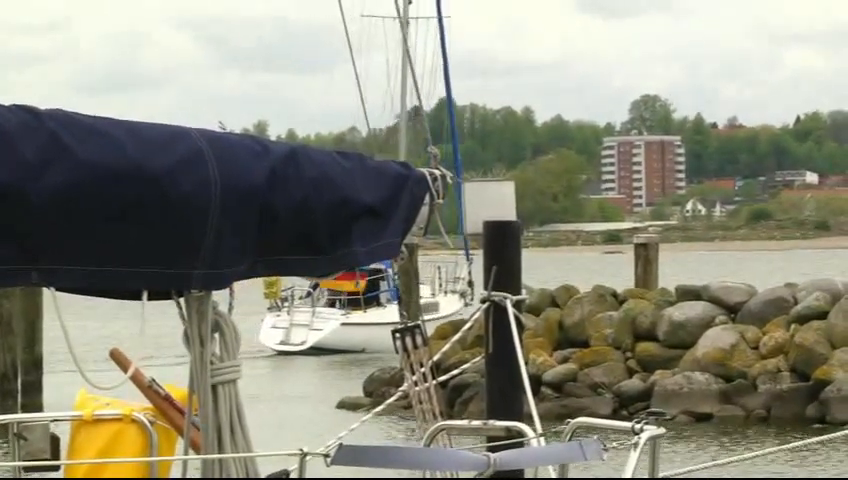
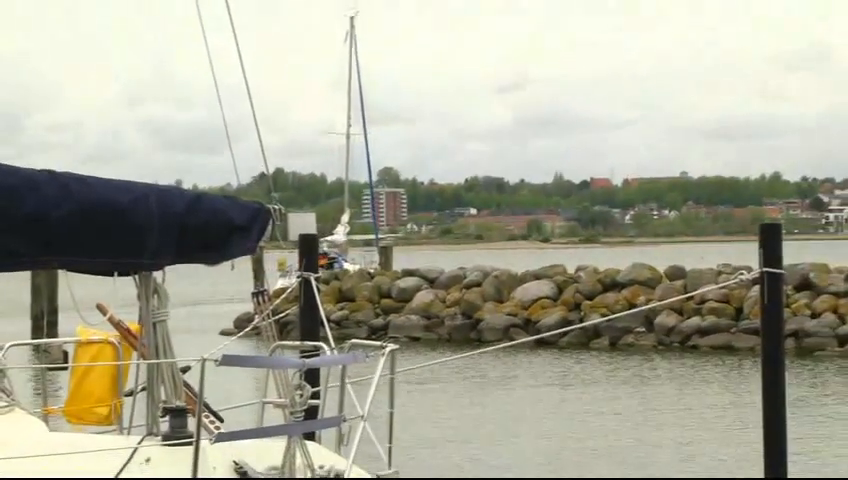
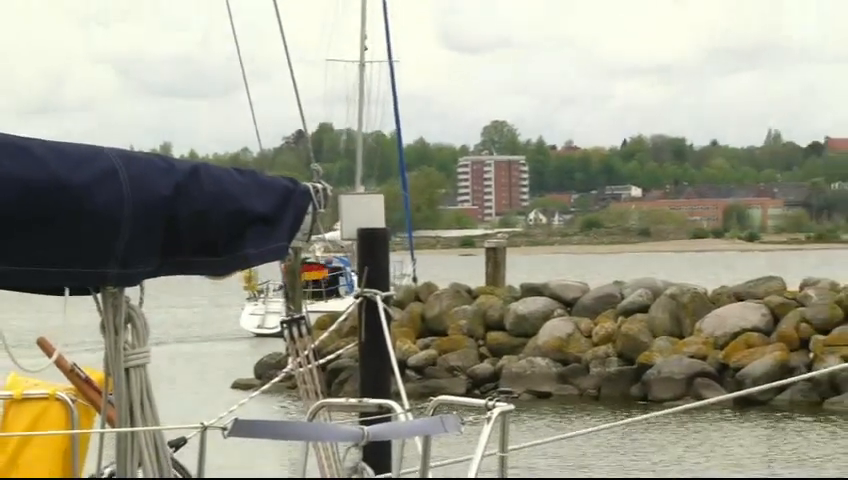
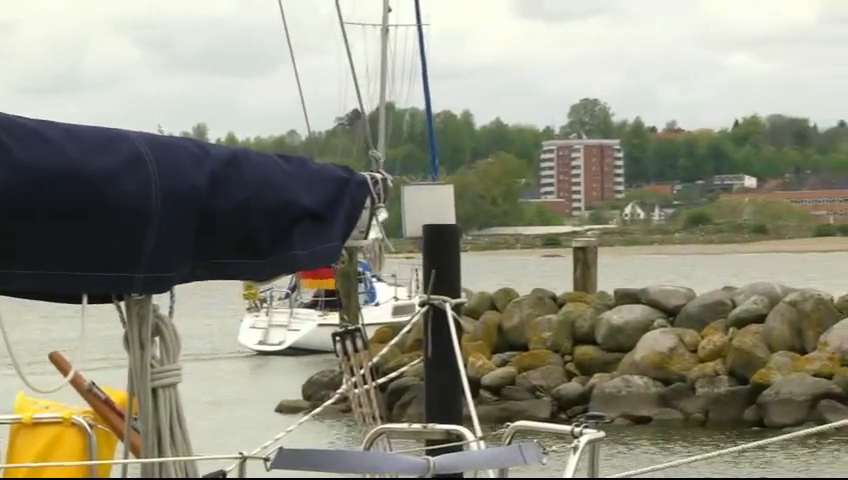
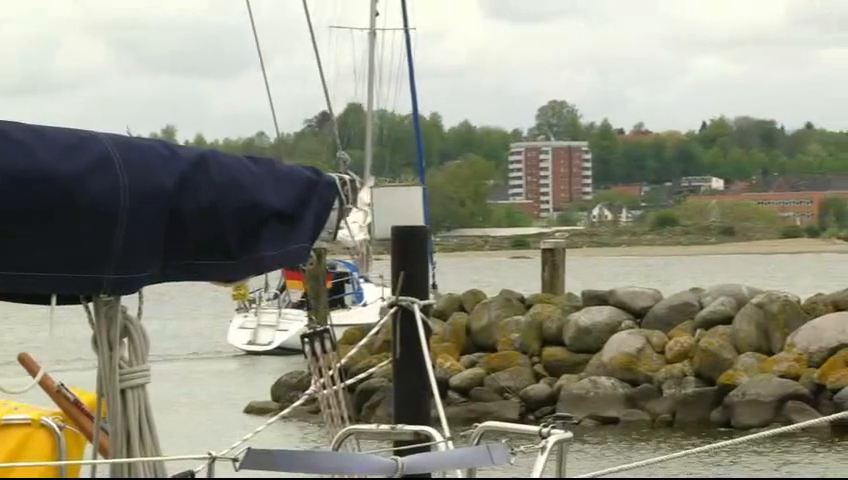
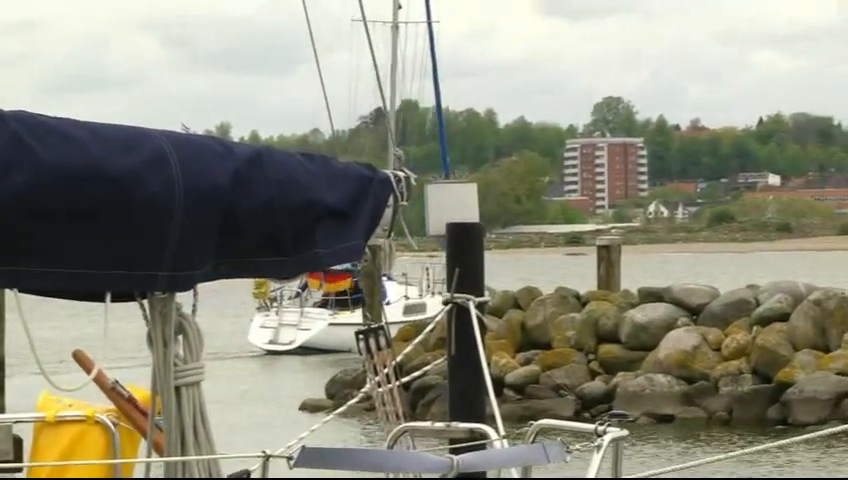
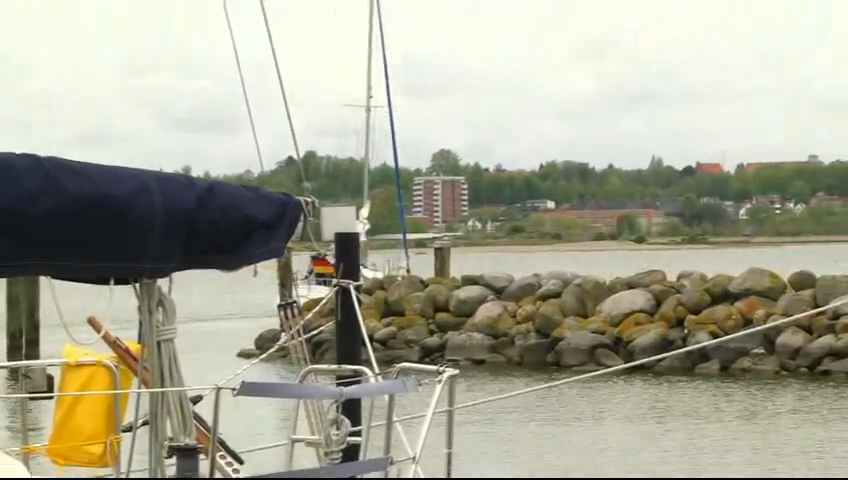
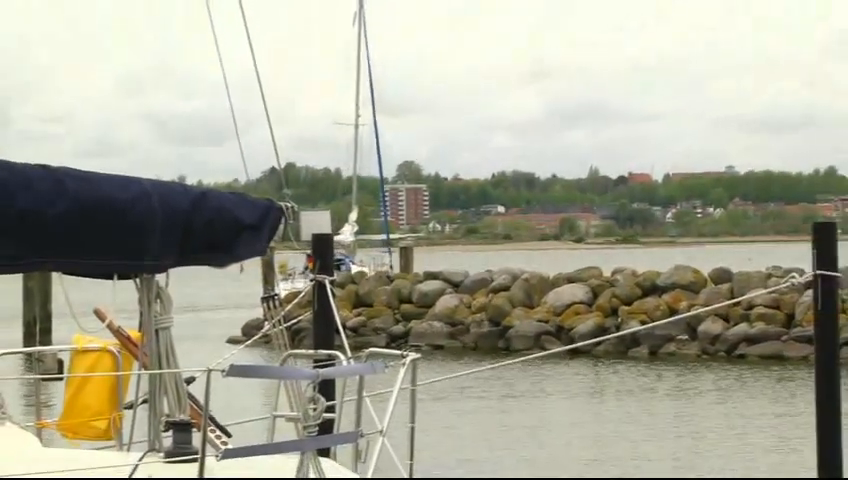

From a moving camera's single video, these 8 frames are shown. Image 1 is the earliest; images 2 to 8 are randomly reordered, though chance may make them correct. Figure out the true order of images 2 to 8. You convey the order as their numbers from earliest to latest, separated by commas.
6, 4, 5, 3, 7, 8, 2
